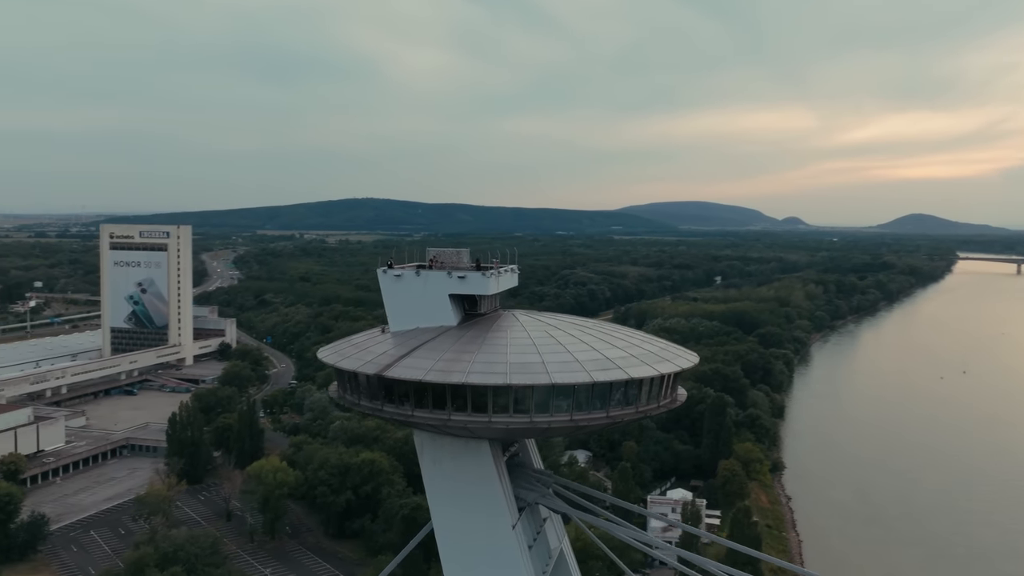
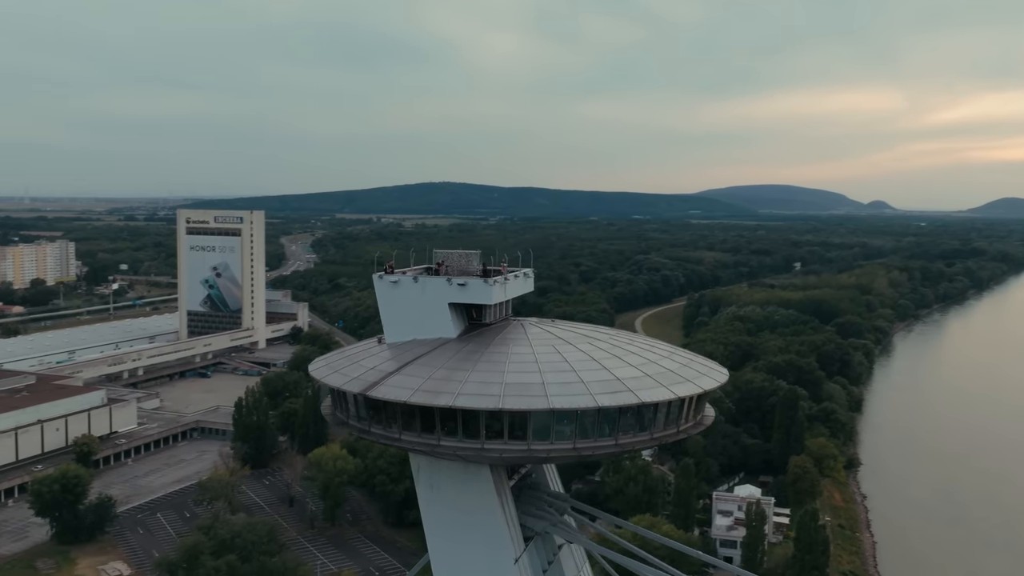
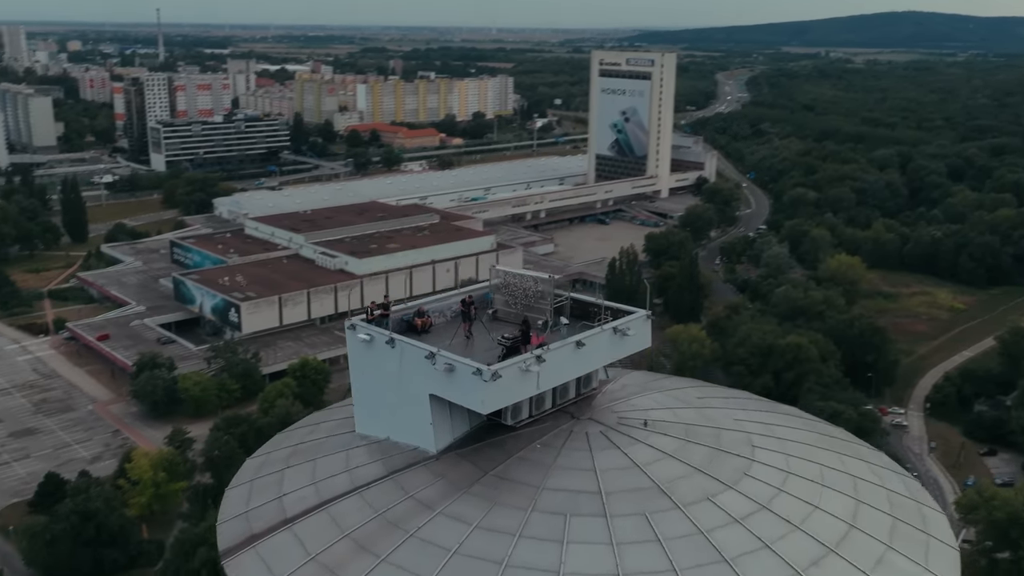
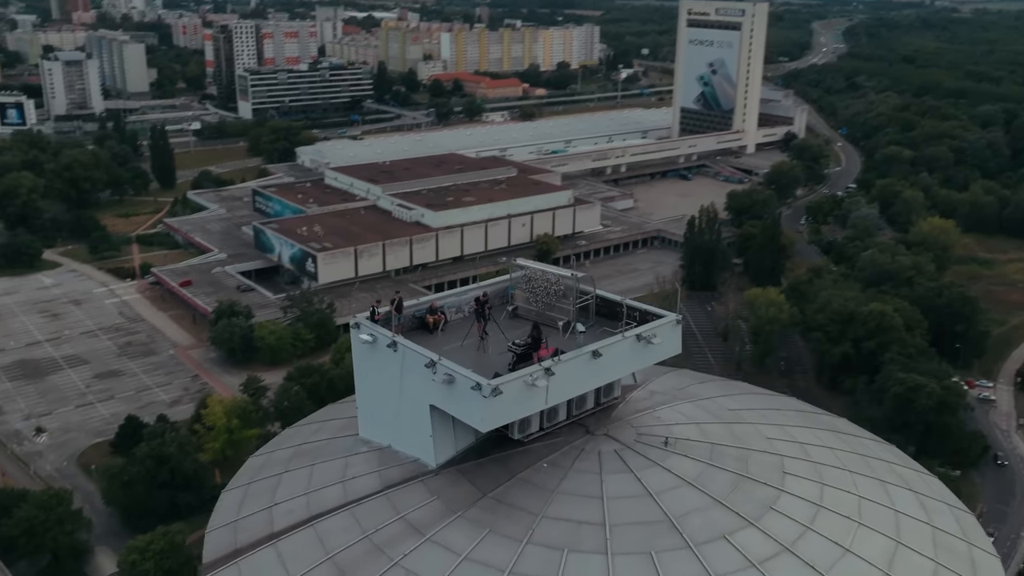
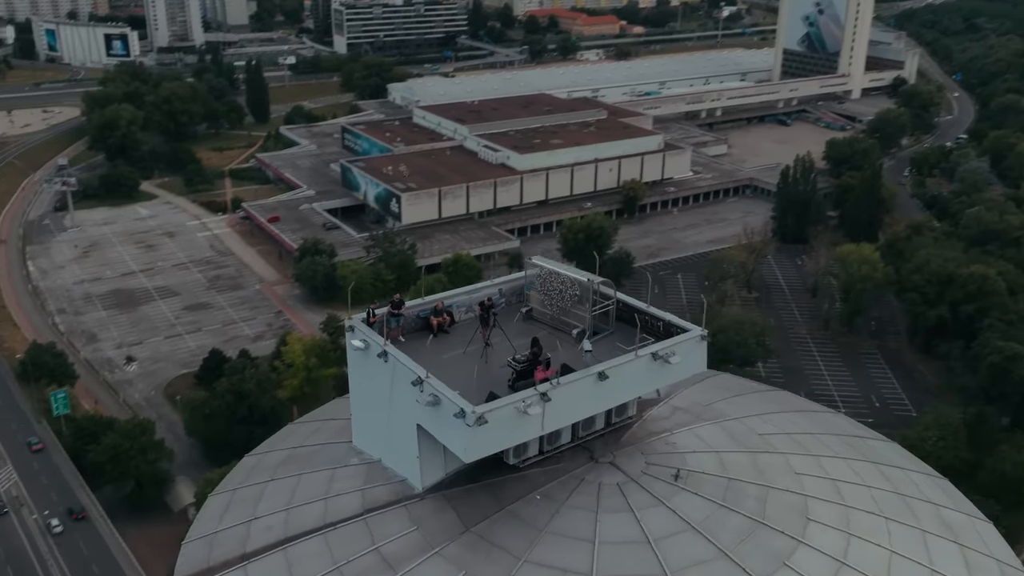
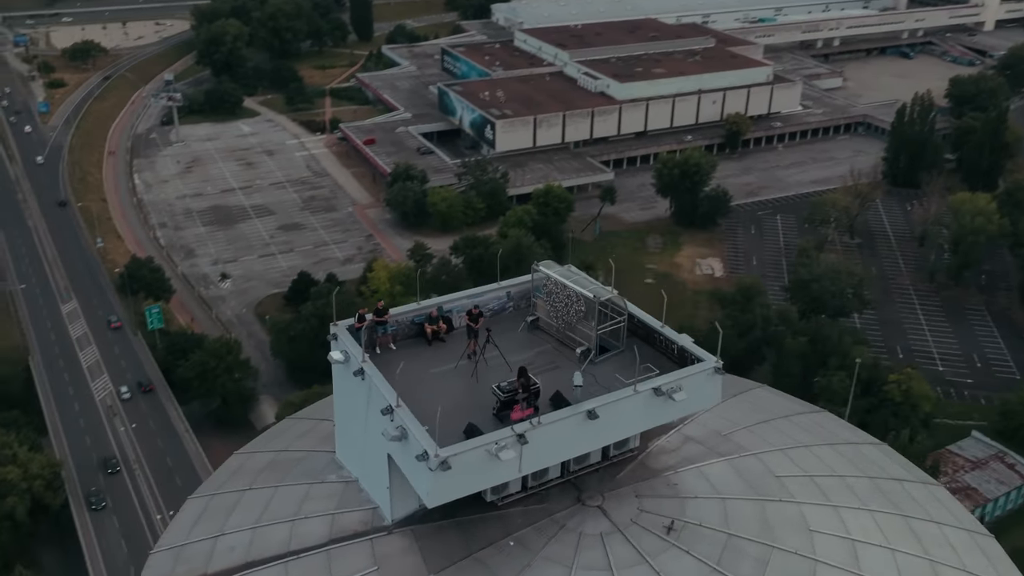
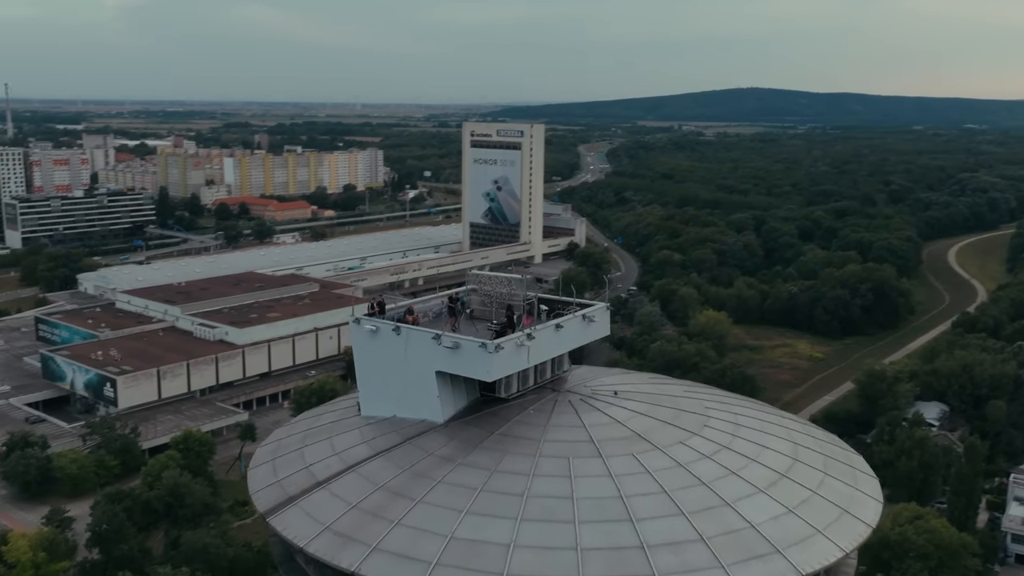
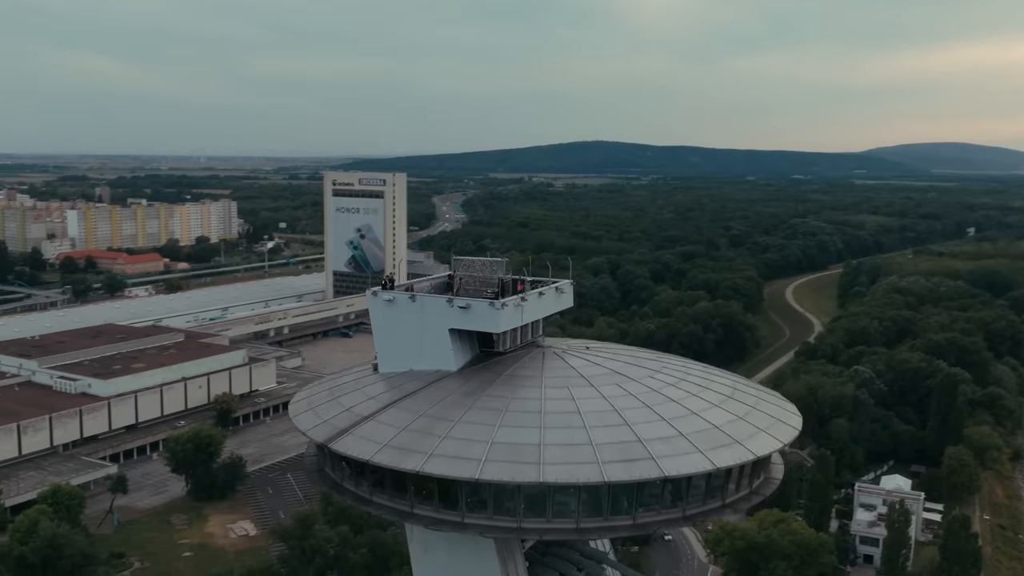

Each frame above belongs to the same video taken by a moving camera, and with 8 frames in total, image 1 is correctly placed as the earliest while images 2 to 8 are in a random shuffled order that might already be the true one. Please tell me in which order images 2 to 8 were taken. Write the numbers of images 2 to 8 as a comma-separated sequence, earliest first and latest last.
2, 8, 7, 3, 4, 5, 6
